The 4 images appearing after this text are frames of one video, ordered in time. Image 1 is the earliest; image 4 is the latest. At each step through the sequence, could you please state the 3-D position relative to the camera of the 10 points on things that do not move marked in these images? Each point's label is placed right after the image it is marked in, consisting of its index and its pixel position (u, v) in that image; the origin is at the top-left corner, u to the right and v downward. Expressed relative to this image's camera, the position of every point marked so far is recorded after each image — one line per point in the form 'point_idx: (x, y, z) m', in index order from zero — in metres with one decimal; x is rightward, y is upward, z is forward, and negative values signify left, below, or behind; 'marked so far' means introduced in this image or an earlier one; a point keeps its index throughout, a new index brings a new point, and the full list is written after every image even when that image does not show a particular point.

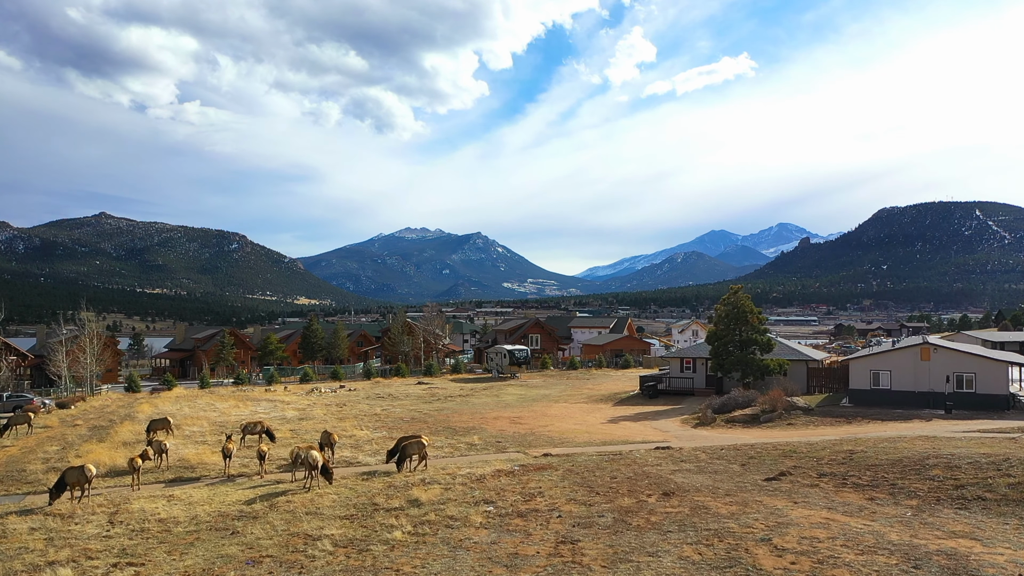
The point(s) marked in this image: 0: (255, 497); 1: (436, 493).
0: (-4.1, -3.3, +14.6) m
1: (-1.2, -3.1, +13.9) m
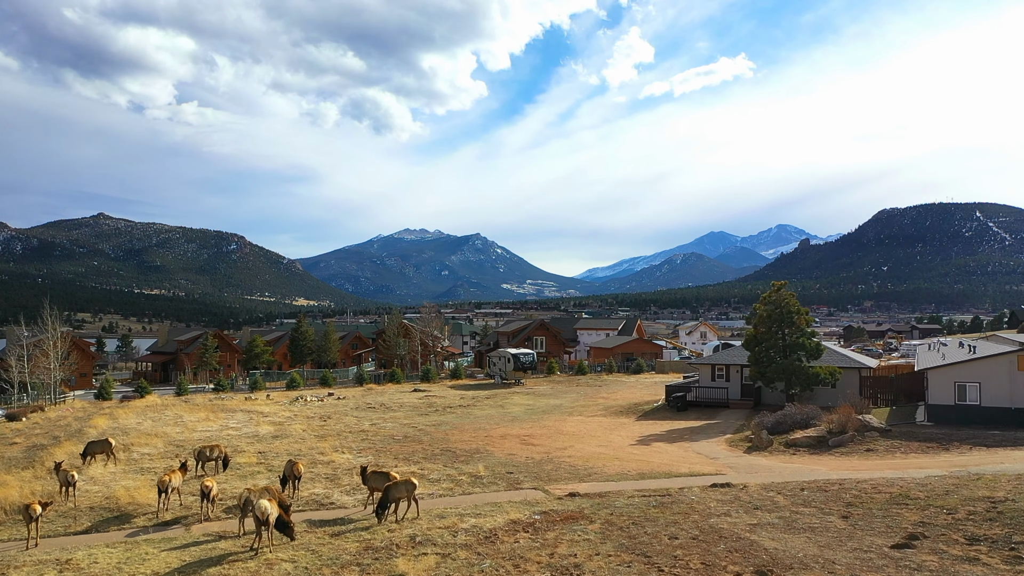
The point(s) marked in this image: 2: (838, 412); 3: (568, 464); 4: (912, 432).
0: (-3.8, -3.2, +10.6) m
1: (-0.9, -3.0, +9.9) m
2: (+6.9, -2.6, +19.5) m
3: (+1.1, -3.3, +17.4) m
4: (+8.1, -2.9, +18.7) m
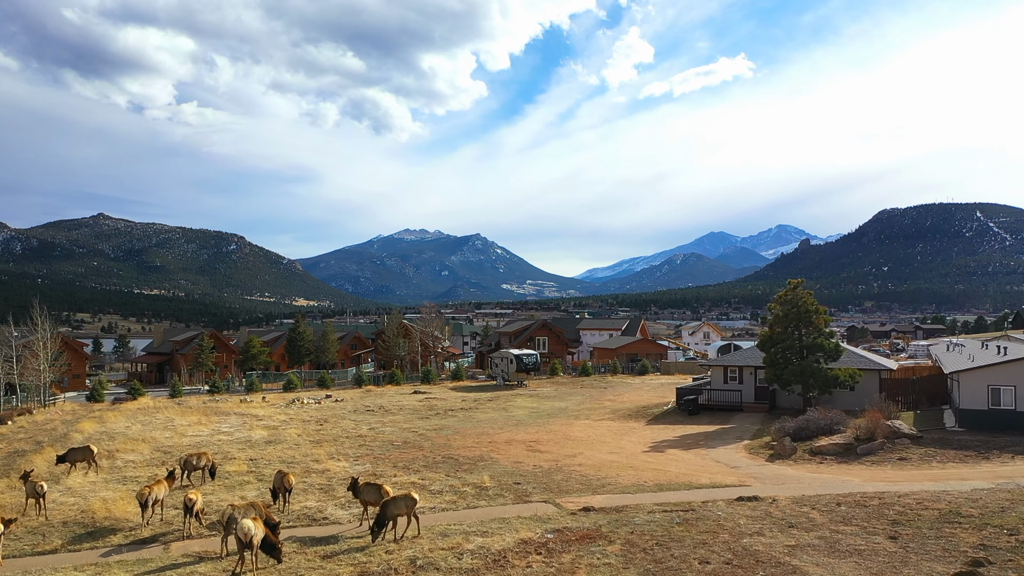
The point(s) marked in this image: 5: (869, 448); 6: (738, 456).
0: (-3.7, -3.1, +9.4) m
1: (-0.8, -2.9, +8.8) m
2: (+7.0, -2.6, +18.3) m
3: (+1.2, -3.3, +16.3) m
4: (+8.2, -2.9, +17.5) m
5: (+6.5, -2.9, +16.7) m
6: (+4.4, -3.3, +18.0) m
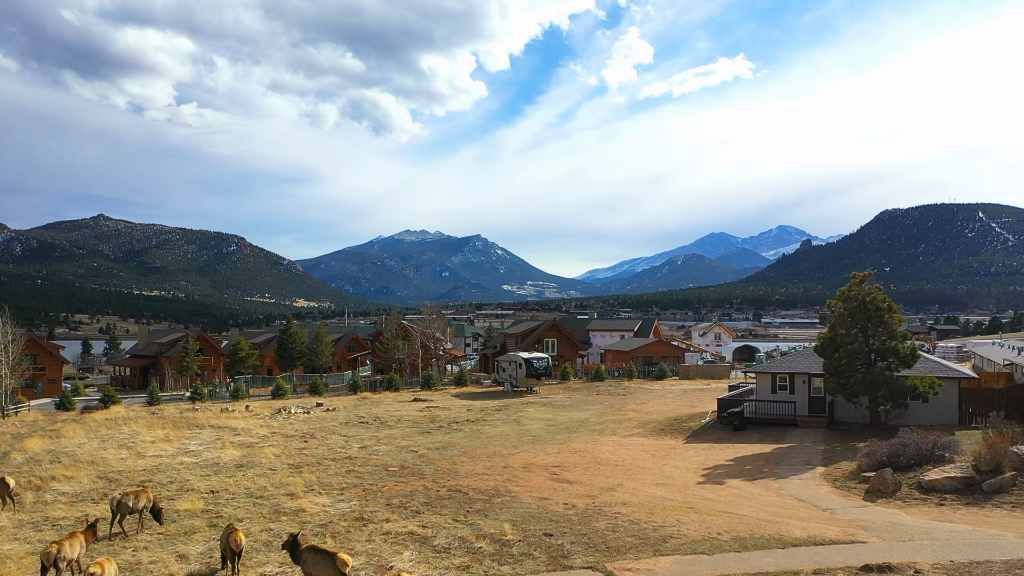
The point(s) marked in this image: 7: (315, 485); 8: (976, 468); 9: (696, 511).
0: (-3.3, -3.0, +5.7) m
1: (-0.4, -2.8, +5.0) m
2: (+7.4, -2.4, +14.6) m
3: (+1.6, -3.1, +12.5) m
4: (+8.6, -2.7, +13.7) m
5: (+6.9, -2.8, +12.9) m
6: (+4.8, -3.1, +14.3) m
7: (-3.5, -3.6, +16.7) m
8: (+6.9, -2.7, +13.8) m
9: (+2.6, -3.1, +12.8) m
